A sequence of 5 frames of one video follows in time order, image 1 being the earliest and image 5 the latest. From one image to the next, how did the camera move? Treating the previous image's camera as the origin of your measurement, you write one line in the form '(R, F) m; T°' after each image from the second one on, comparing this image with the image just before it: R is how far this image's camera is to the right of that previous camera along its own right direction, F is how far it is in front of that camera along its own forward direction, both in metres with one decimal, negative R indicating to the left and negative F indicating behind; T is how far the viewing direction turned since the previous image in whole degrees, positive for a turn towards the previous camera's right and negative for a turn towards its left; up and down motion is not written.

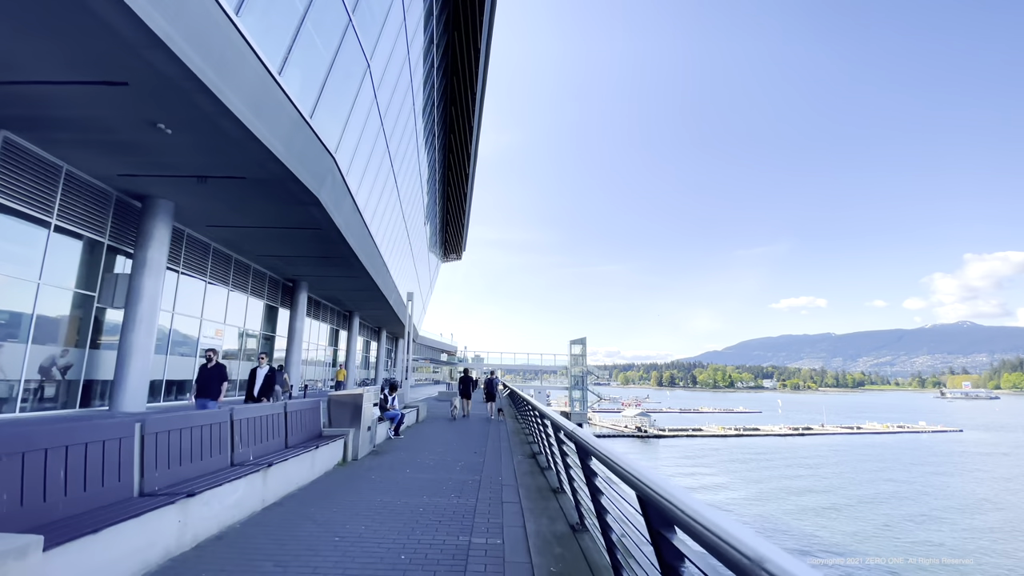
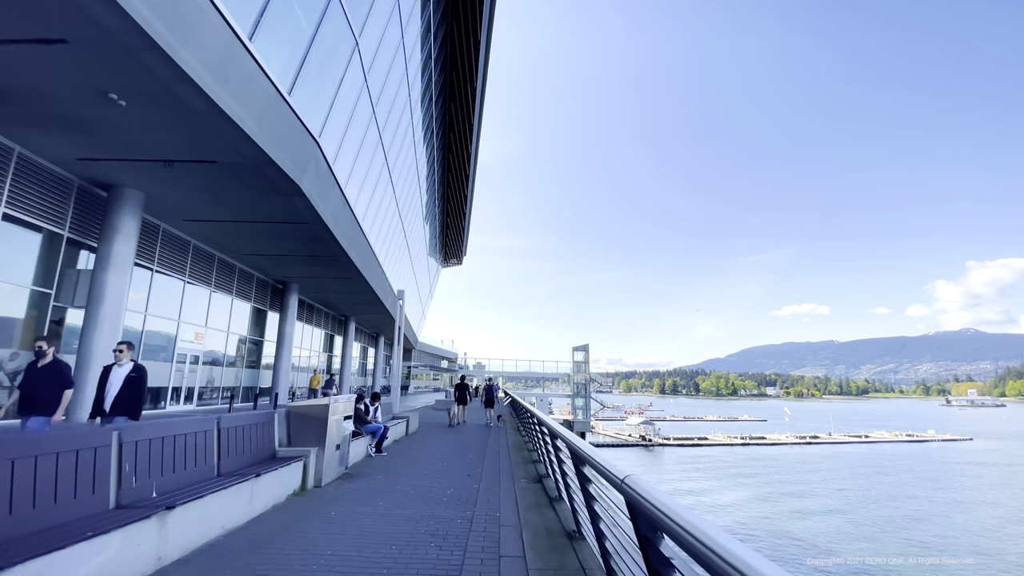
(0.0, +1.0) m; 0°
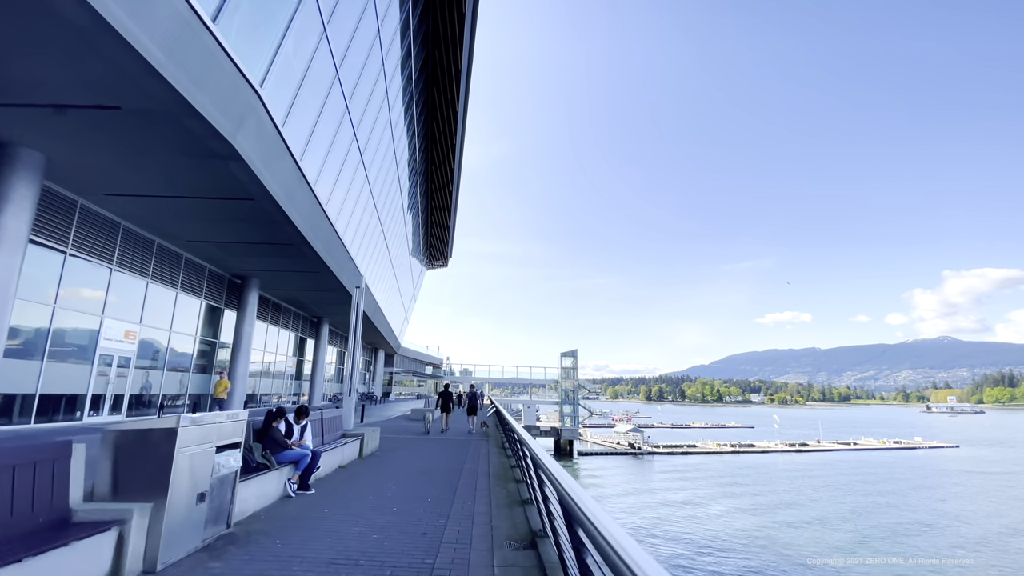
(0.0, +1.7) m; +2°
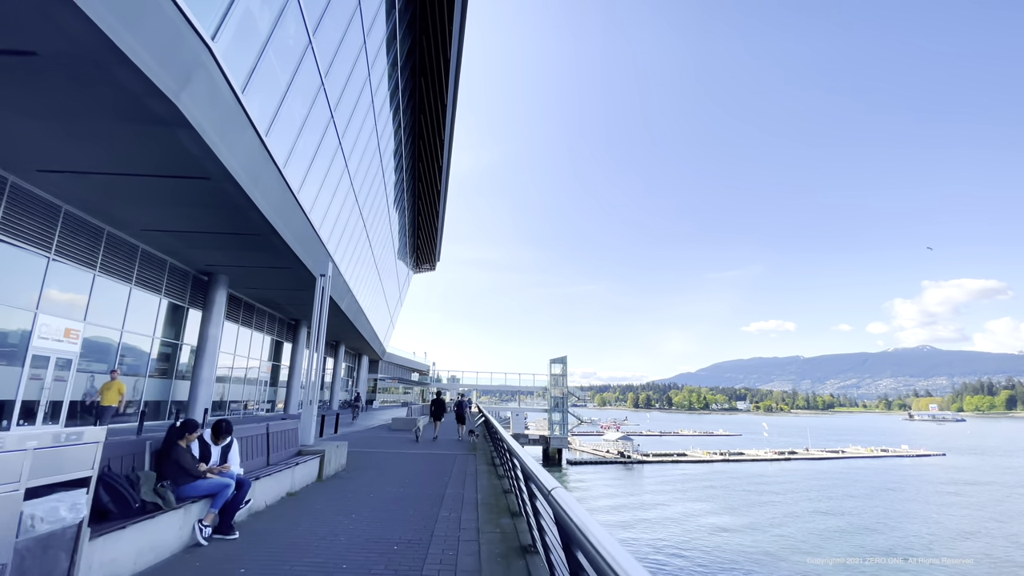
(-0.1, +1.1) m; +1°
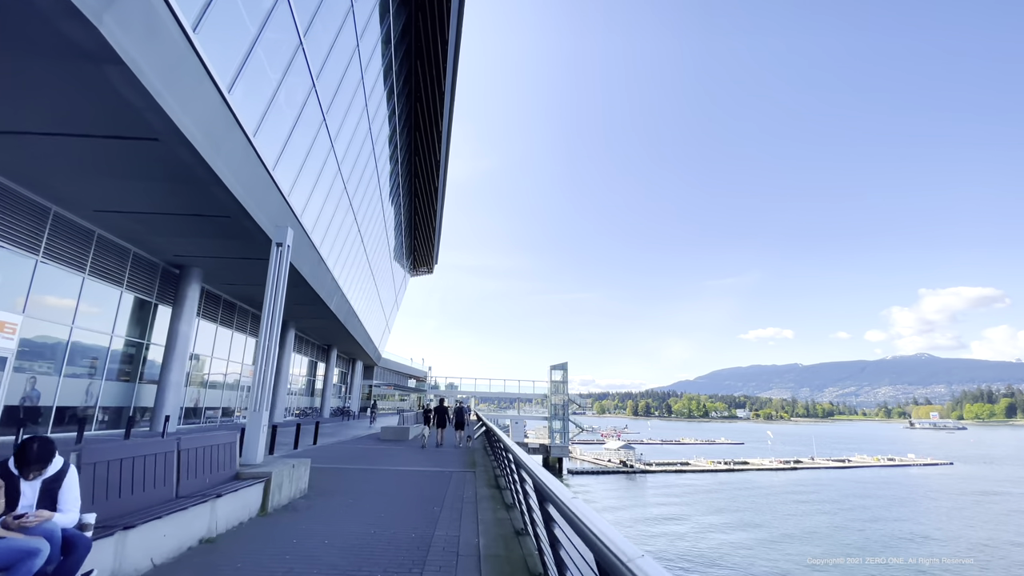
(-0.1, +1.4) m; 0°
